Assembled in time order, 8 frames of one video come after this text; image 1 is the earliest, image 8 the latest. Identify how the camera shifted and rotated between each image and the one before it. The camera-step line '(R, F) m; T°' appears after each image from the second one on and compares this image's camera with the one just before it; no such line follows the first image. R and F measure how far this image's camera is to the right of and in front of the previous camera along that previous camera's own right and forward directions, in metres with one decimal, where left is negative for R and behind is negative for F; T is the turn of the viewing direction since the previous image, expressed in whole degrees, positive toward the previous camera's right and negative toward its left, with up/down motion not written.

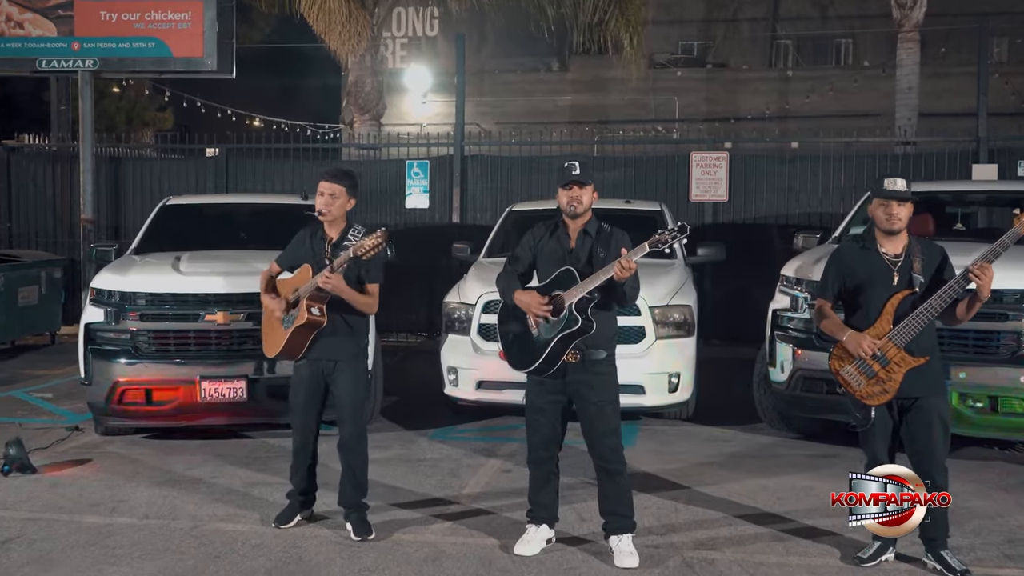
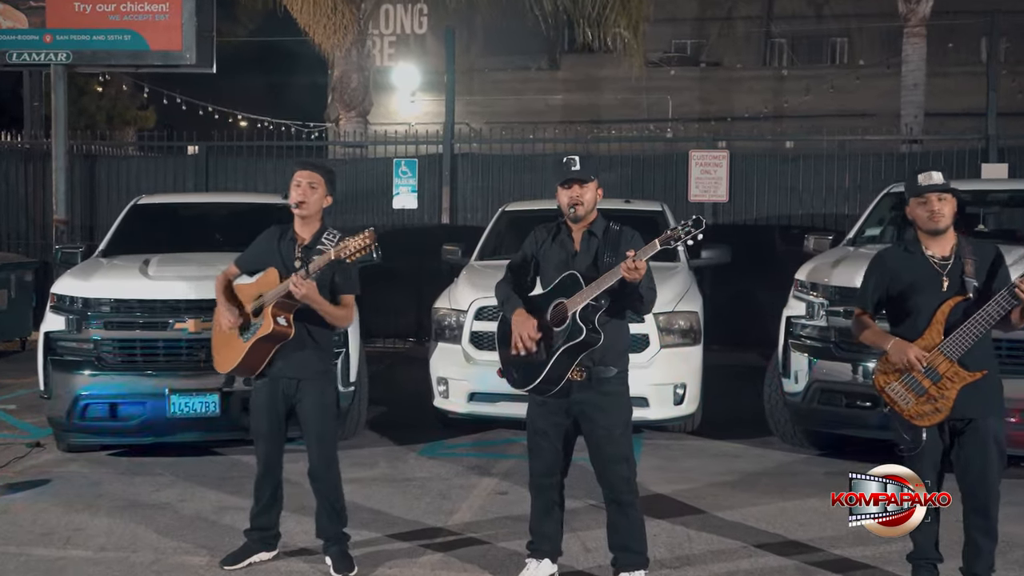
(0.0, +0.6) m; +1°
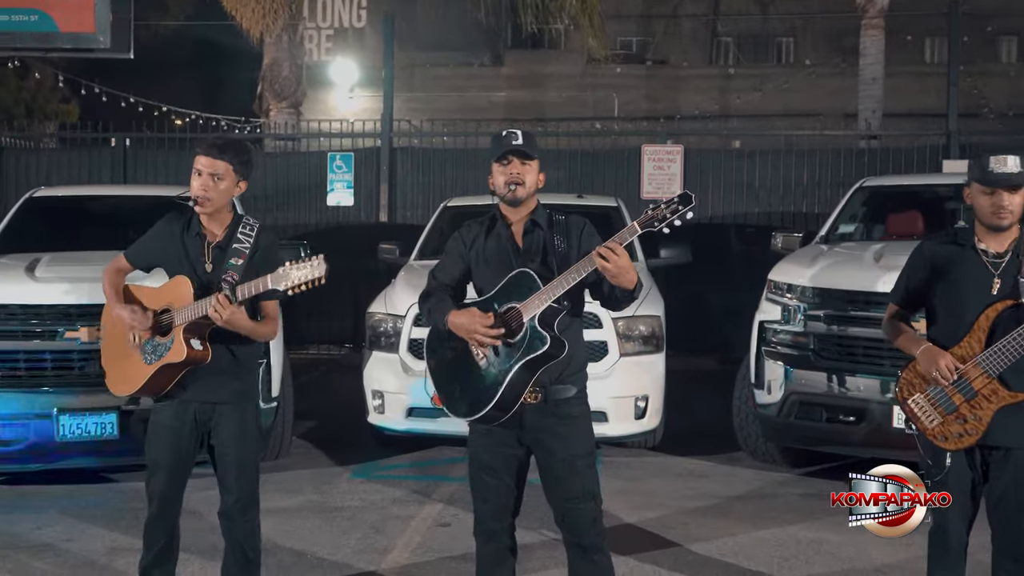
(0.0, +0.8) m; +3°
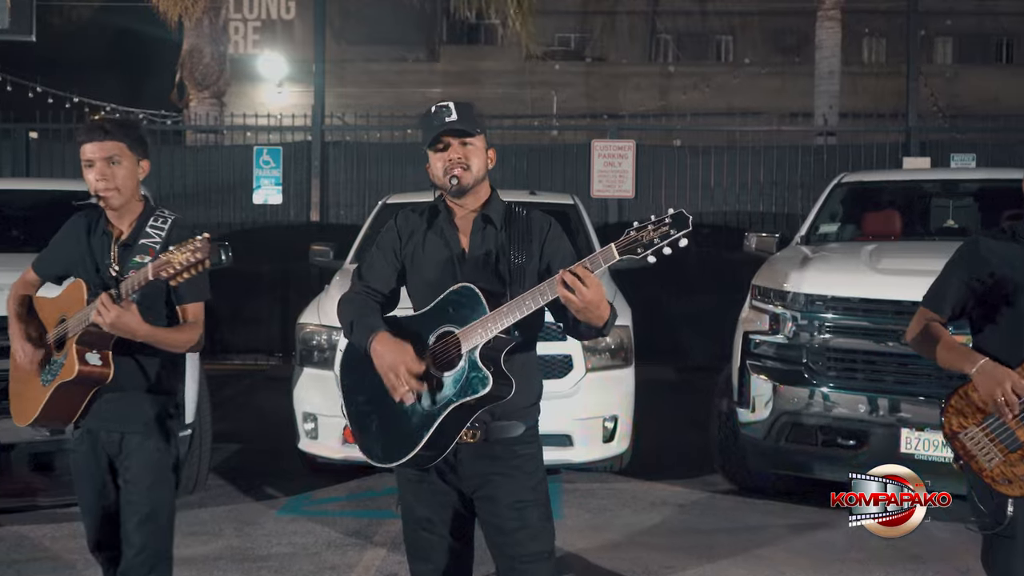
(-0.1, +0.9) m; +4°
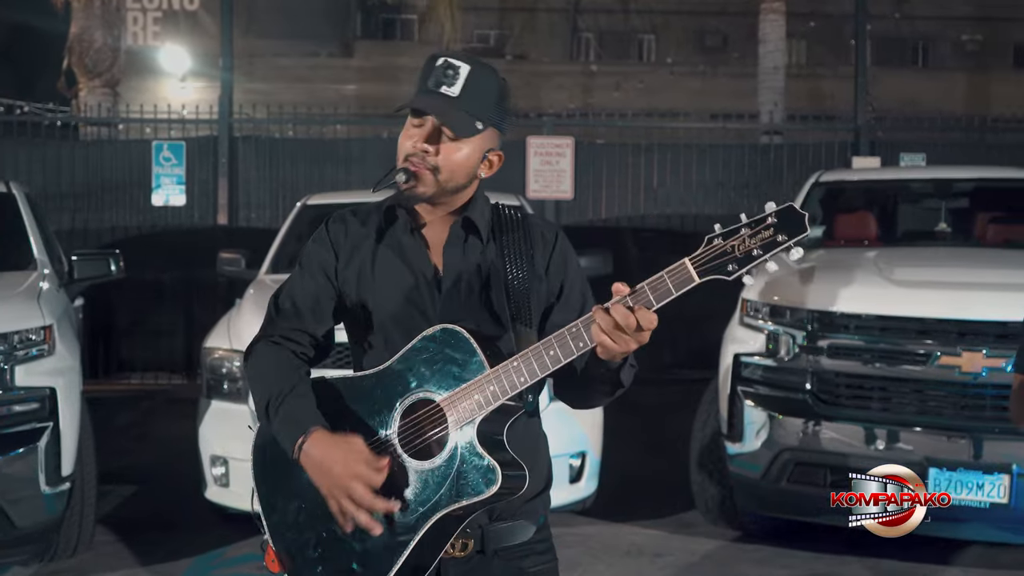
(-0.2, +1.0) m; +5°
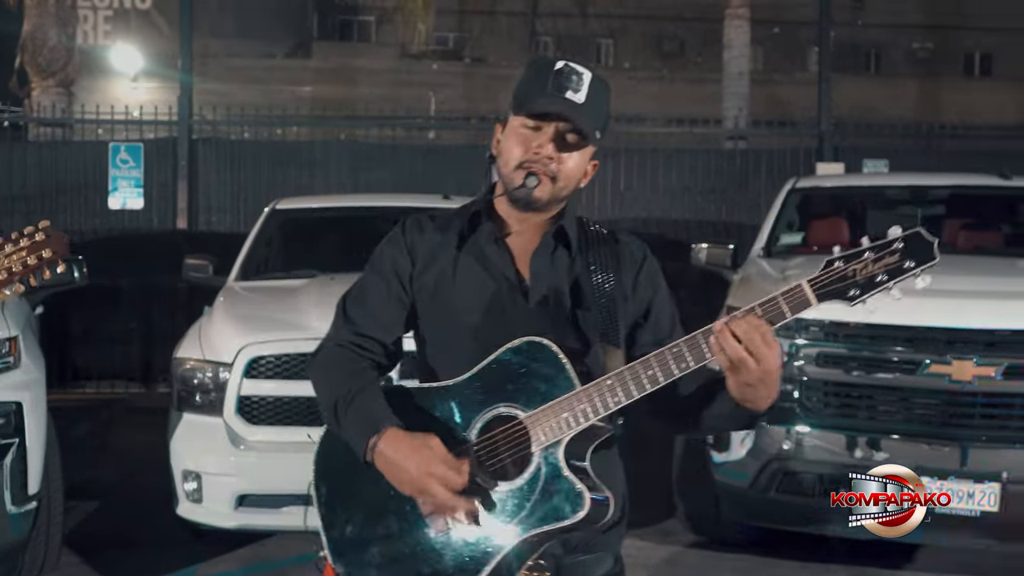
(-0.2, +0.1) m; +3°
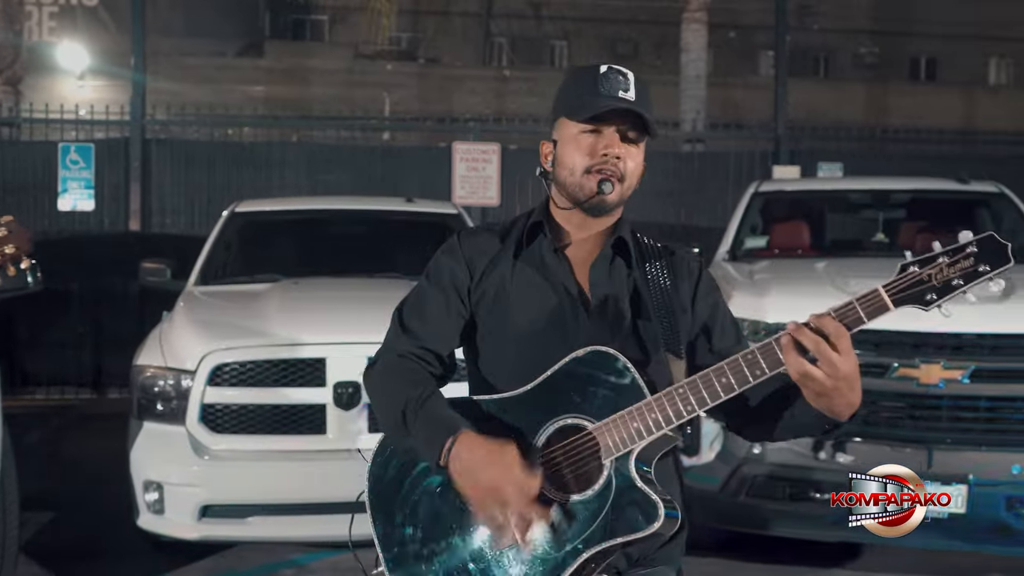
(-0.1, +0.1) m; +3°
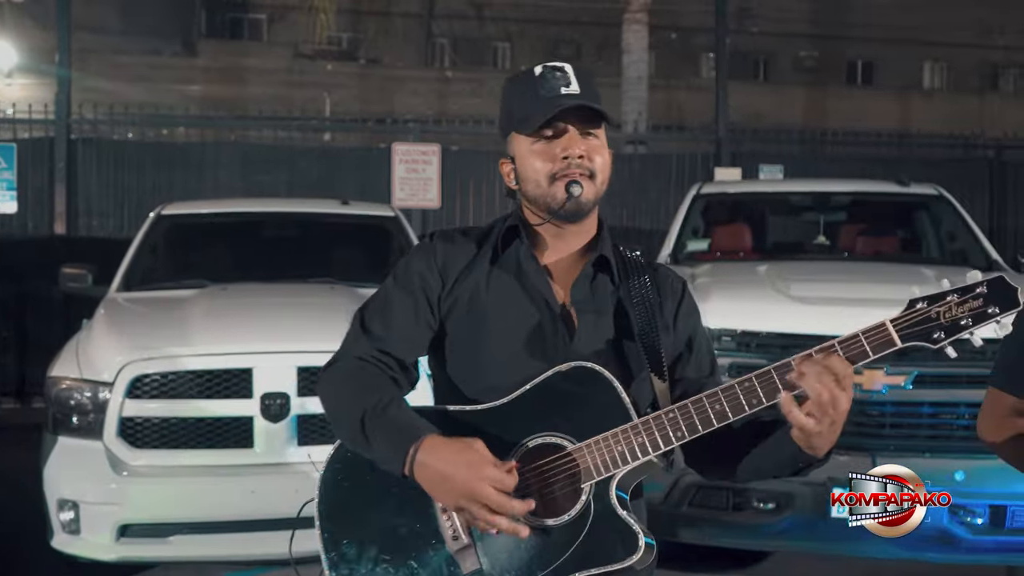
(0.0, +0.2) m; +3°
